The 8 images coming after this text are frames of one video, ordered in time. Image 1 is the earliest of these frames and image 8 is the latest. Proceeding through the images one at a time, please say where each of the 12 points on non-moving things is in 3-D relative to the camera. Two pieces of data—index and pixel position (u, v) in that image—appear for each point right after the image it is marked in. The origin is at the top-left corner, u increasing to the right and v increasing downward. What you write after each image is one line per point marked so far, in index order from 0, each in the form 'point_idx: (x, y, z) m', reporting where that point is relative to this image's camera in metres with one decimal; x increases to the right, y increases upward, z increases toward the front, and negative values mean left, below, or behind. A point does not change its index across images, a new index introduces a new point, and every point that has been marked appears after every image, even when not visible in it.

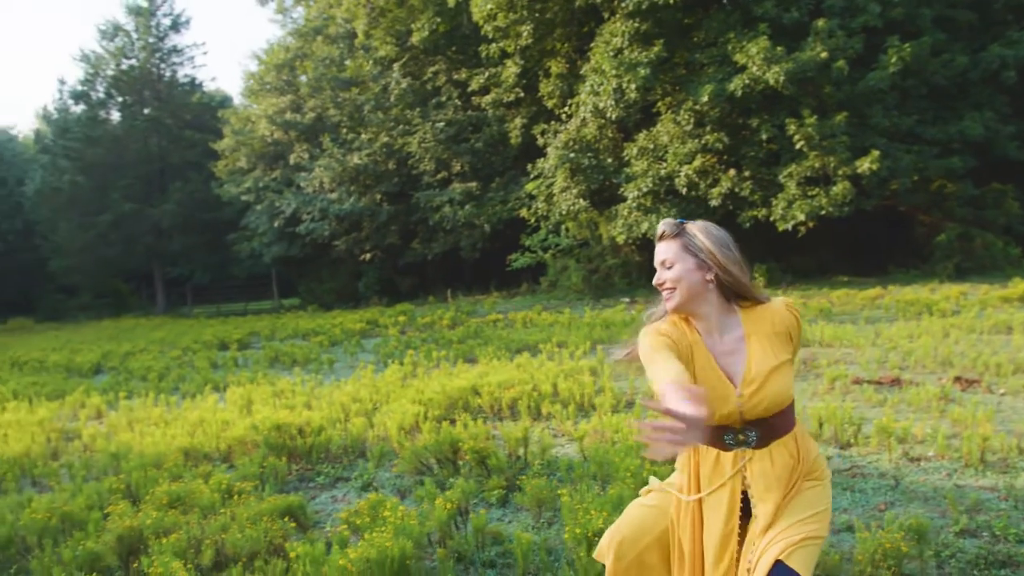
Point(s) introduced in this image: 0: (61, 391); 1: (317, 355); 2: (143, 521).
0: (-4.7, -1.1, +8.9) m
1: (-2.4, -0.8, +11.0) m
2: (-1.7, -1.0, +3.9) m
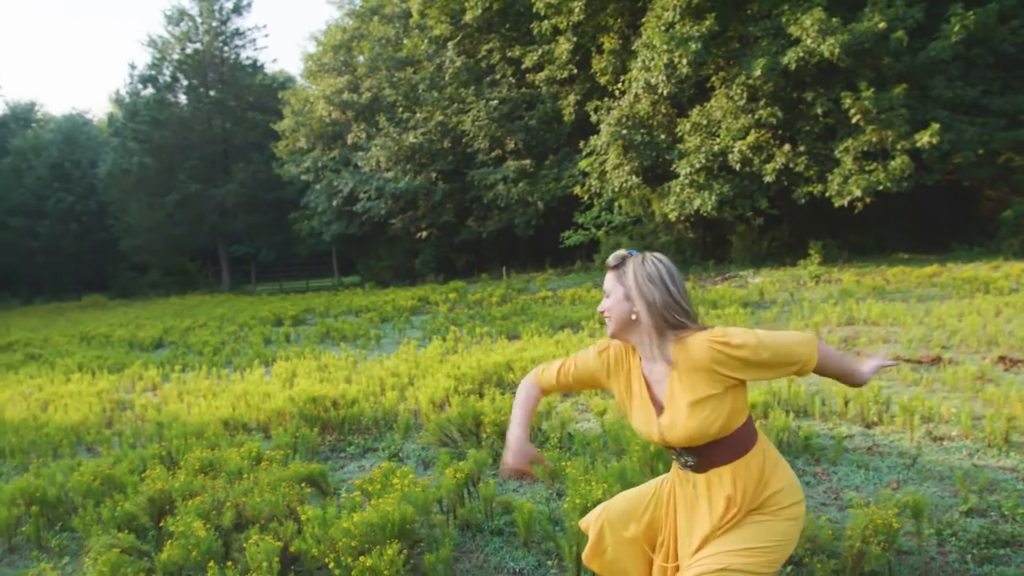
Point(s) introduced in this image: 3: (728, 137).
0: (-4.2, -0.8, +9.4) m
1: (-1.9, -0.6, +11.3) m
2: (-1.6, -0.9, +4.1) m
3: (+3.6, +2.6, +14.7) m
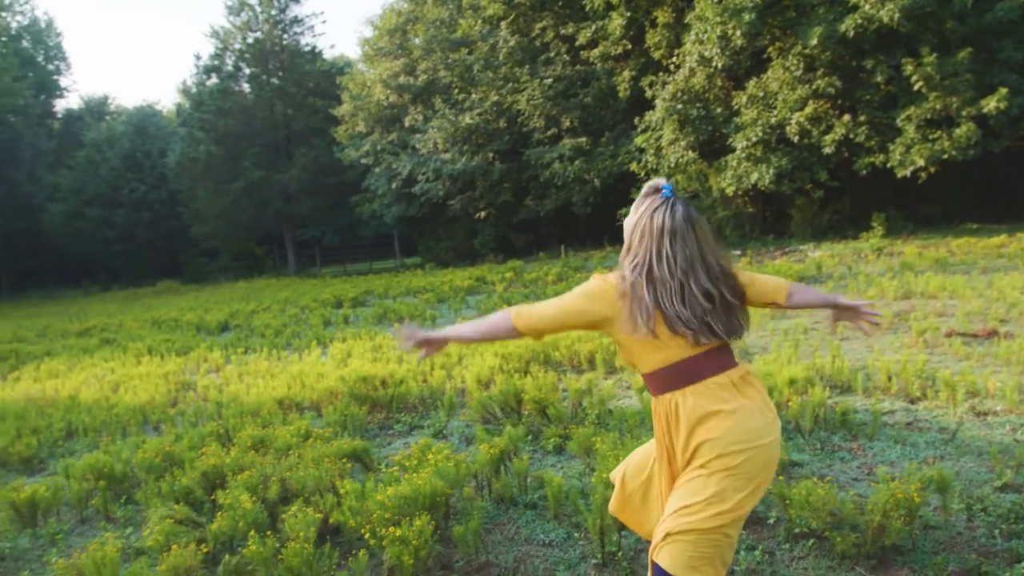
0: (-3.7, -0.7, +9.8) m
1: (-1.2, -0.3, +11.5) m
2: (-1.4, -0.9, +4.4) m
3: (+4.5, +3.0, +14.4) m
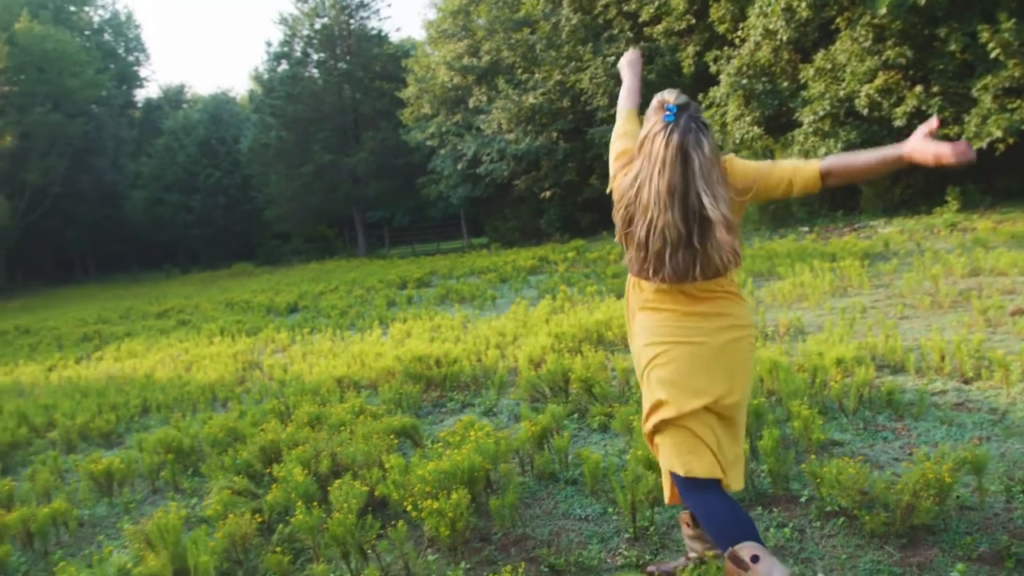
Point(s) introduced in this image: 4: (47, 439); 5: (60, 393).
0: (-3.0, -0.5, +10.2) m
1: (-0.4, 0.0, +11.7) m
2: (-1.2, -0.8, +4.6) m
3: (+5.5, +3.3, +14.0) m
4: (-3.1, -1.0, +5.7) m
5: (-3.7, -0.9, +7.1) m
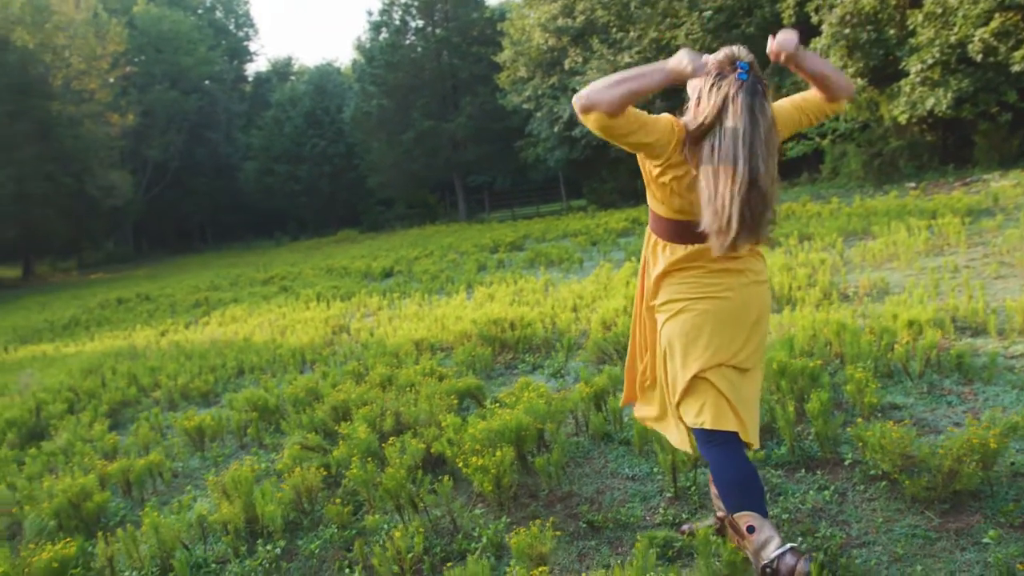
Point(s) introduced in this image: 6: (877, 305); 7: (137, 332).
0: (-2.0, -0.1, +10.6) m
1: (+0.8, +0.4, +11.8) m
2: (-0.9, -0.6, +4.9) m
3: (+6.9, +4.0, +13.2) m
4: (-2.6, -0.8, +6.2) m
5: (-3.1, -0.6, +7.7) m
6: (+2.4, -0.1, +5.8) m
7: (-4.2, -0.5, +9.7) m
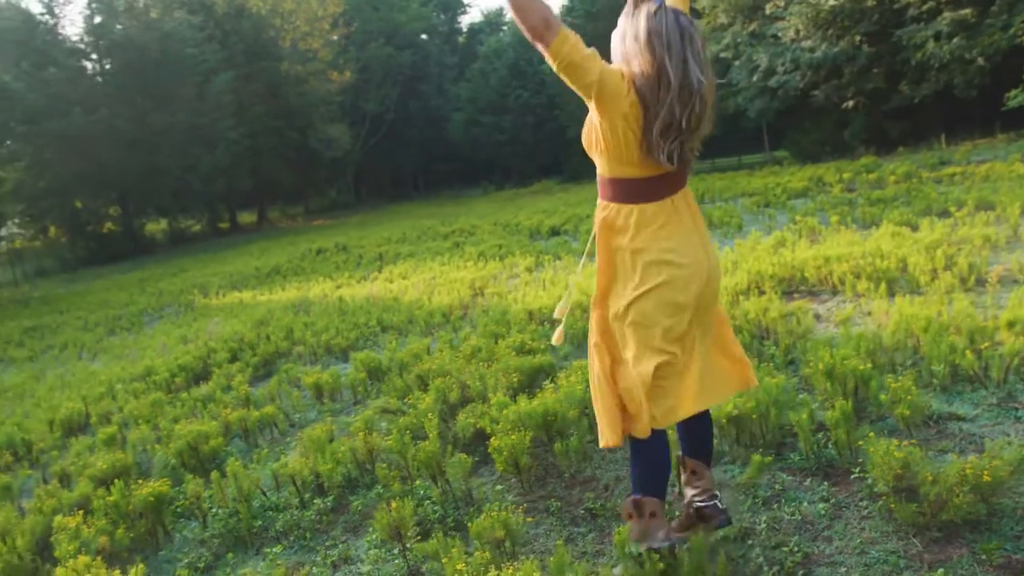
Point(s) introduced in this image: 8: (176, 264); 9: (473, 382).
0: (0.0, +0.5, +11.1) m
1: (+3.0, +0.9, +11.5) m
2: (-0.5, -0.5, +5.3) m
3: (+9.3, +4.3, +11.1) m
4: (-1.7, -0.5, +7.0) m
5: (-1.8, -0.2, +8.6) m
6: (+3.0, -0.1, +5.3) m
7: (-2.4, 0.0, +10.8) m
8: (-6.7, +0.5, +17.3) m
9: (-0.2, -0.5, +4.9) m
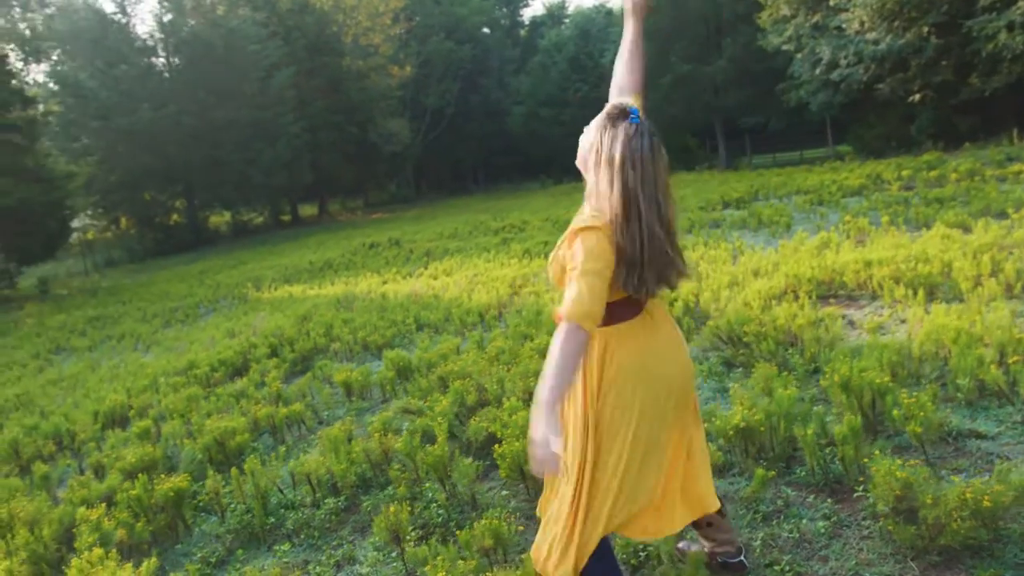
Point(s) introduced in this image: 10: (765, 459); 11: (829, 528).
0: (+0.6, +0.5, +11.1) m
1: (+3.6, +0.9, +11.2) m
2: (-0.3, -0.5, +5.4) m
3: (+9.9, +4.3, +10.3) m
4: (-1.5, -0.5, +7.2) m
5: (-1.4, -0.2, +8.7) m
6: (+3.1, -0.1, +5.1) m
7: (-1.9, +0.1, +11.0) m
8: (-5.6, +0.6, +17.7) m
9: (-0.1, -0.5, +4.9) m
10: (+1.1, -0.7, +3.8) m
11: (+1.2, -0.9, +3.2) m
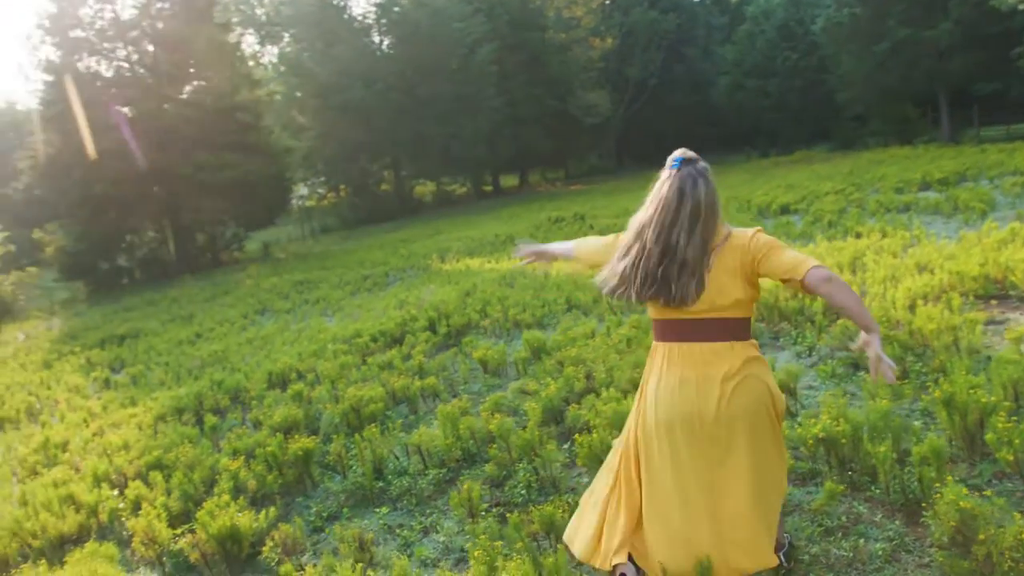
0: (+2.7, +0.7, +10.9) m
1: (+5.7, +1.0, +10.2) m
2: (+0.4, -0.4, +5.6) m
3: (+11.7, +4.1, +7.7) m
4: (-0.3, -0.3, +7.6) m
5: (+0.2, 0.0, +9.0) m
6: (+3.7, -0.2, +4.5) m
7: (+0.3, +0.4, +11.3) m
8: (-1.7, +1.3, +18.8) m
9: (+0.5, -0.5, +5.1) m
10: (+1.4, -0.8, +3.7) m
11: (+1.4, -1.0, +3.1) m
